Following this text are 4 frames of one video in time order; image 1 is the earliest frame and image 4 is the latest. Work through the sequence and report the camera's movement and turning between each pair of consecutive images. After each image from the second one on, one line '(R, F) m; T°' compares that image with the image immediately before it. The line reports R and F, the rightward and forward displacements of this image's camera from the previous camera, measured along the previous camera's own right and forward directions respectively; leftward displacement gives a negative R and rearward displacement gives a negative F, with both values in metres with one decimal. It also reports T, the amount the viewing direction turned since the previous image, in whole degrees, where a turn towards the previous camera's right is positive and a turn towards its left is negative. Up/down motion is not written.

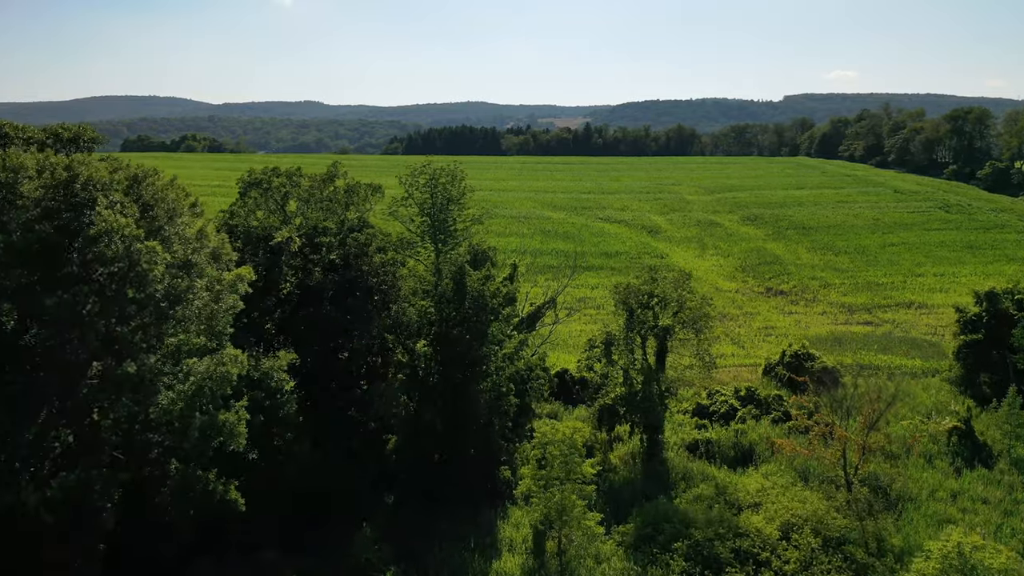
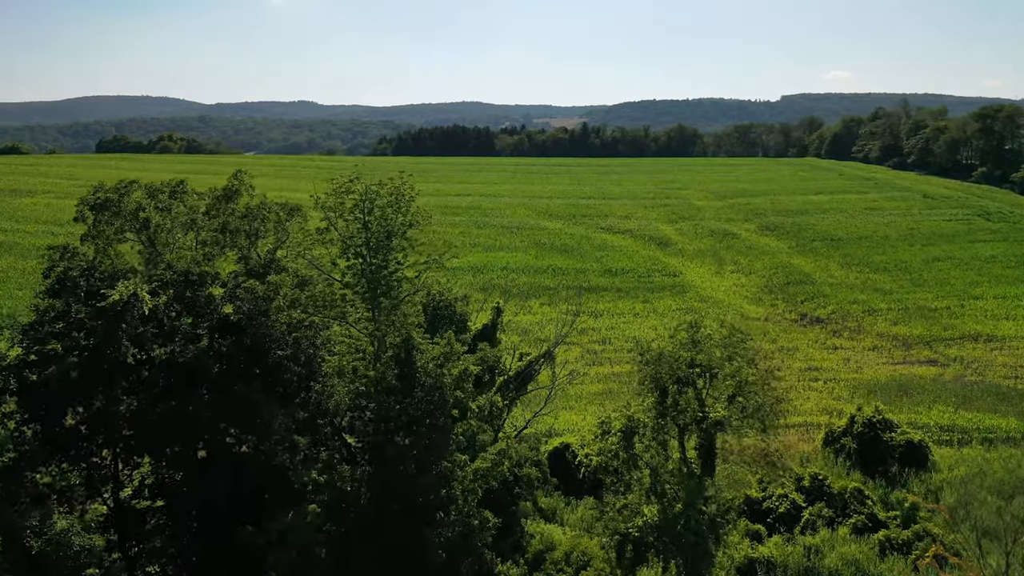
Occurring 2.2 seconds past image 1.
(+0.3, +5.8) m; 0°
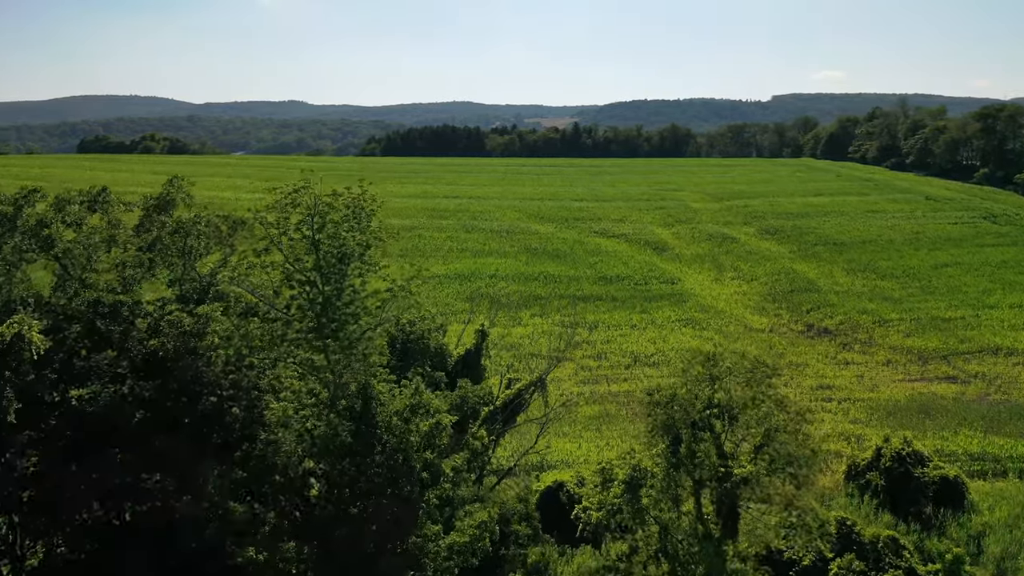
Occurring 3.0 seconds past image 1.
(+0.1, +2.0) m; +1°
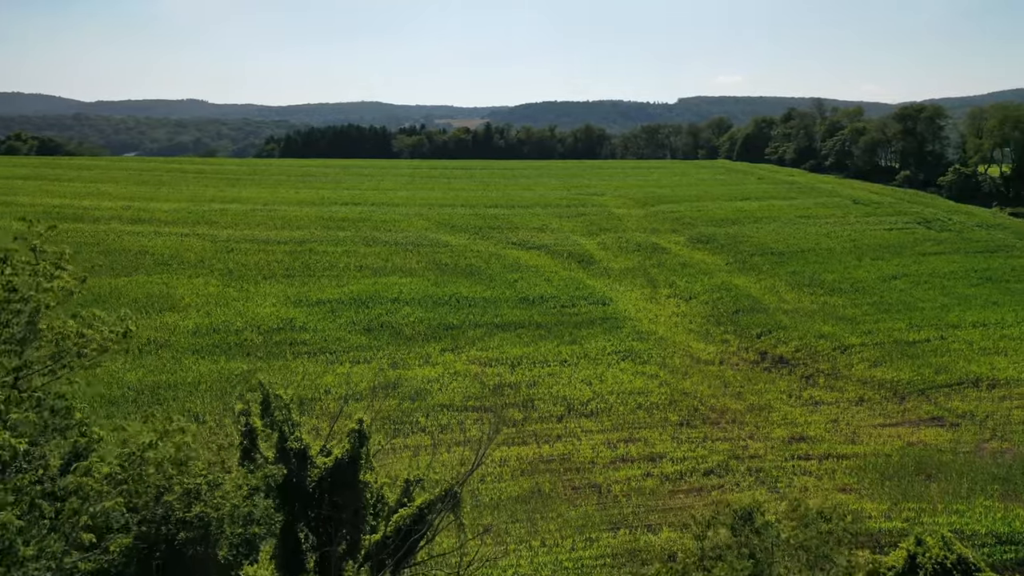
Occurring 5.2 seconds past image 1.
(+0.2, +5.1) m; +6°
